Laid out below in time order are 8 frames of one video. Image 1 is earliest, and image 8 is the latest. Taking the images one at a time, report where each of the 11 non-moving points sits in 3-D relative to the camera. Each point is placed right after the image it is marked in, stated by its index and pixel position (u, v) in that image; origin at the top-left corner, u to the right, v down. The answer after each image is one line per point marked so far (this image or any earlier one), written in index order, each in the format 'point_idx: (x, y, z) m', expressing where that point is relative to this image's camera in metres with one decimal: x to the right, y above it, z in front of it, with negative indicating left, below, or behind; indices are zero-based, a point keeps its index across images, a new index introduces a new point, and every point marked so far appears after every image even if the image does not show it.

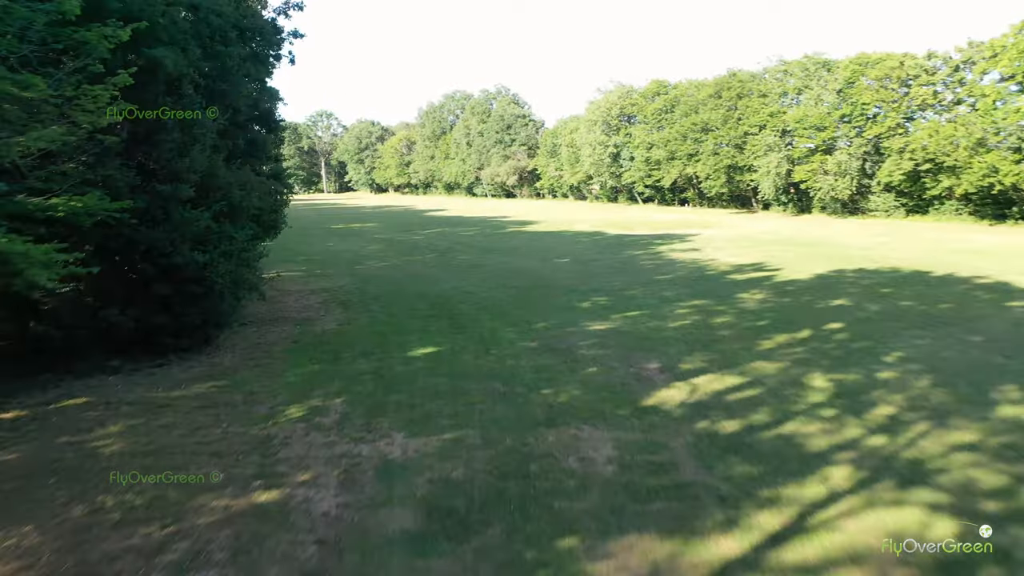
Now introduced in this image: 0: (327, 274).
0: (-3.8, +0.2, +17.3) m
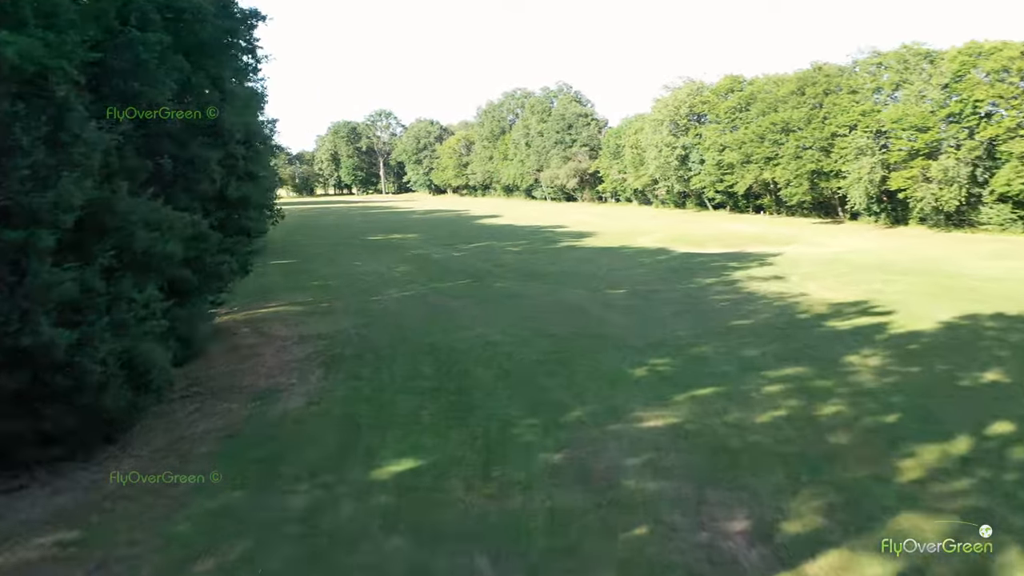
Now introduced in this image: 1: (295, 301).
0: (-3.1, -0.4, +14.4) m
1: (-4.1, -0.3, +15.6) m
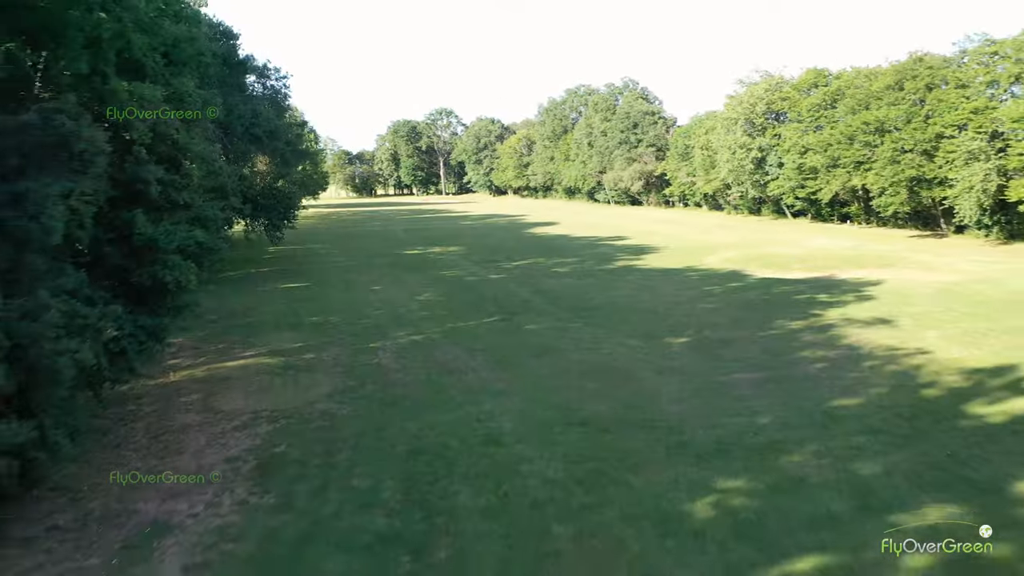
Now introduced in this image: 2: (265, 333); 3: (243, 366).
0: (-2.8, -1.1, +11.5) m
1: (-3.6, -0.9, +12.7) m
2: (-4.2, -0.8, +14.0) m
3: (-3.8, -1.1, +11.7) m
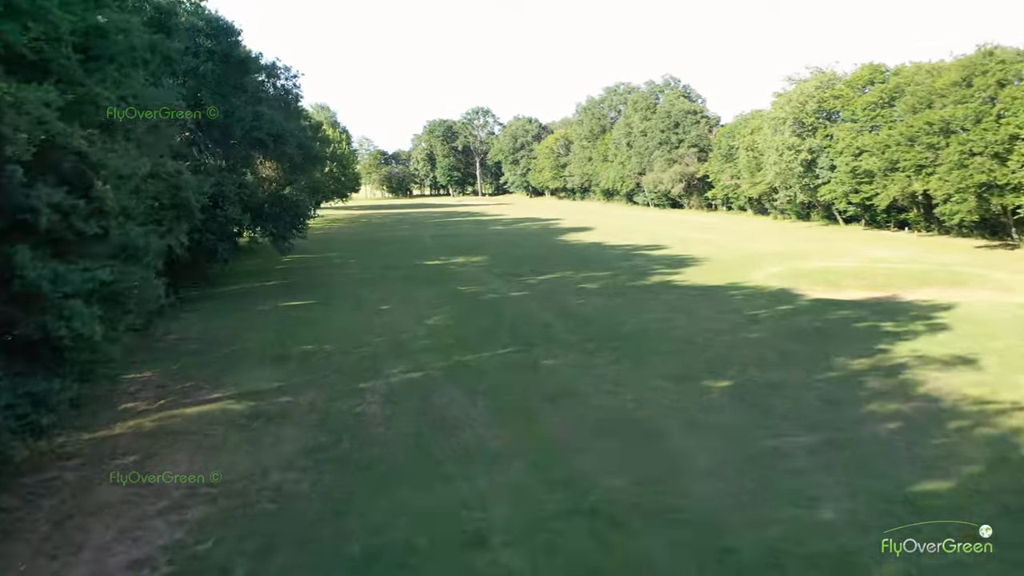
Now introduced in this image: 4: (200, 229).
0: (-2.7, -1.5, +9.7) m
1: (-3.5, -1.4, +11.0) m
2: (-4.0, -1.2, +12.3) m
3: (-3.7, -1.5, +10.0) m
4: (-6.5, +1.2, +17.3) m
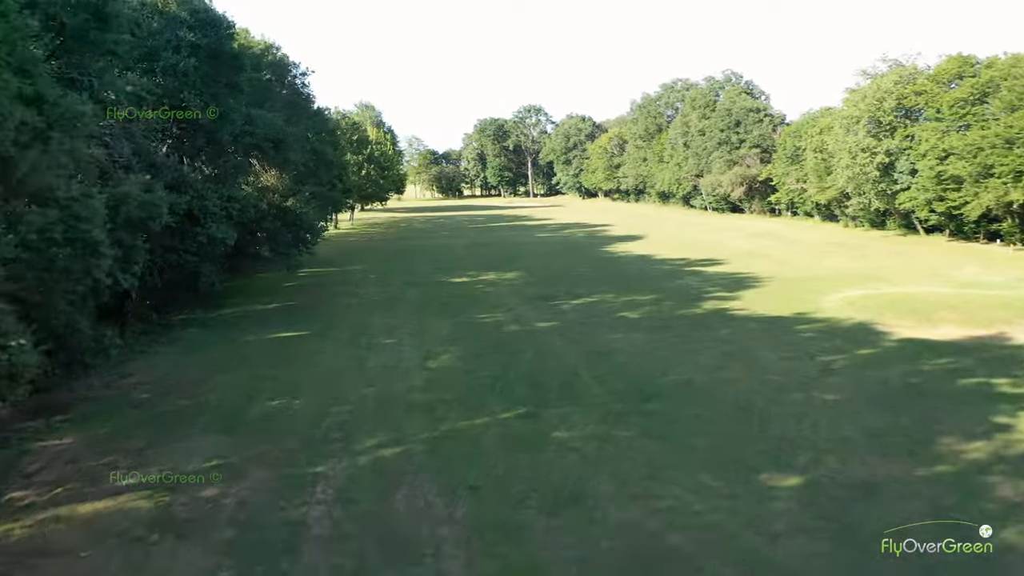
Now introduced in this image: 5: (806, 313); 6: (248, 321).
0: (-2.8, -2.1, +7.3) m
1: (-3.5, -1.9, +8.6) m
2: (-3.9, -1.8, +9.9) m
3: (-3.8, -2.1, +7.6) m
4: (-6.1, +0.7, +15.0) m
5: (+6.2, -0.5, +17.3) m
6: (-5.5, -0.7, +17.3) m
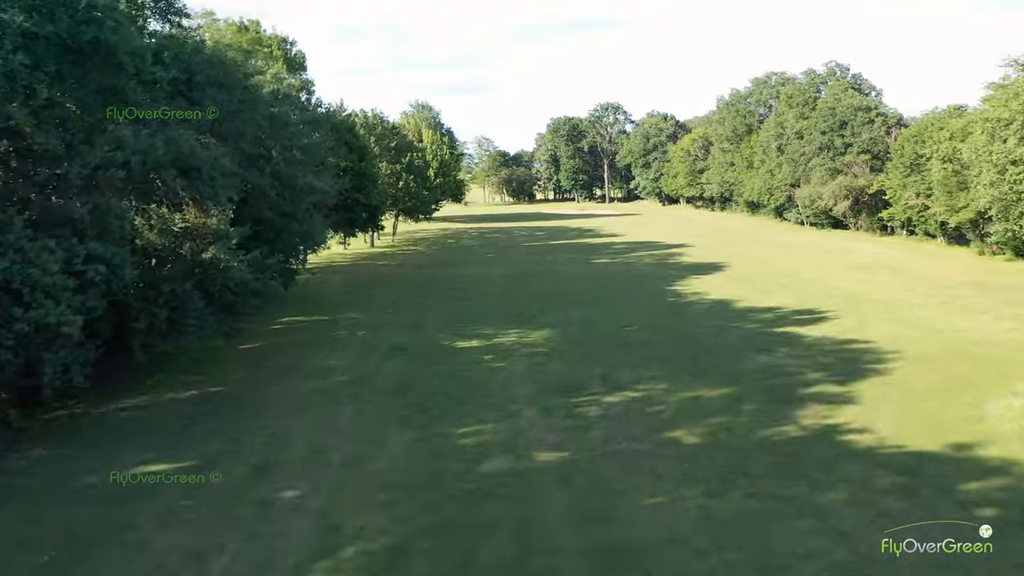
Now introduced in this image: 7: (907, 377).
0: (-4.0, -3.6, +1.9) m
1: (-4.5, -3.4, +3.3) m
2: (-4.8, -3.2, +4.7) m
3: (-4.9, -3.5, +2.3) m
4: (-6.3, -0.7, +9.9) m
5: (+6.0, -2.1, +10.9) m
6: (-5.5, -2.0, +12.1) m
7: (+6.8, -1.5, +14.3) m
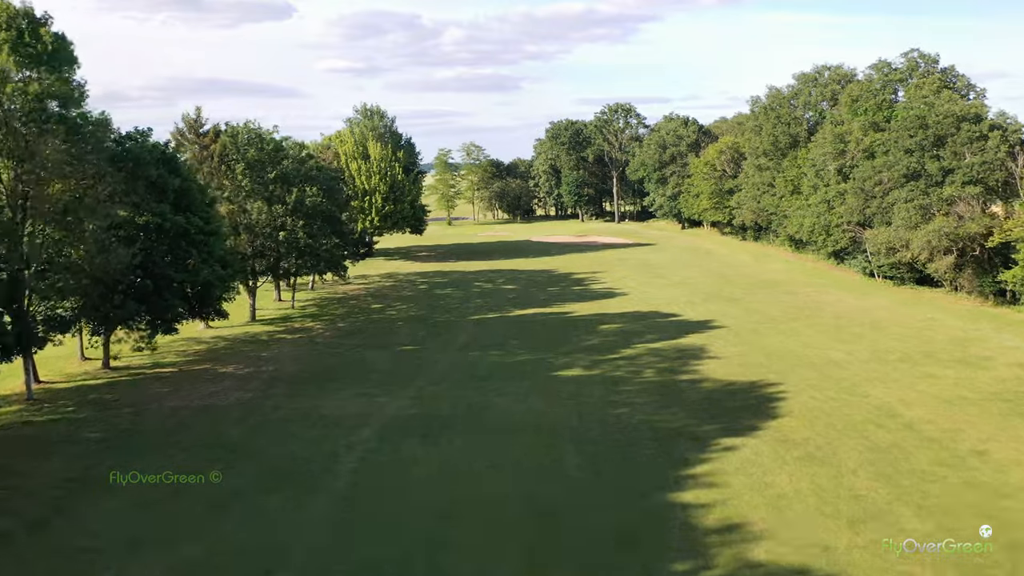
0: (-6.9, -6.8, -10.3) m
1: (-7.4, -6.5, -8.8) m
2: (-7.6, -6.3, -7.5) m
3: (-7.8, -6.7, -9.8) m
4: (-9.0, -3.8, -2.2) m
5: (+3.4, -5.2, -1.5) m
6: (-8.2, -5.2, 0.0) m
7: (+4.2, -4.7, +1.9) m
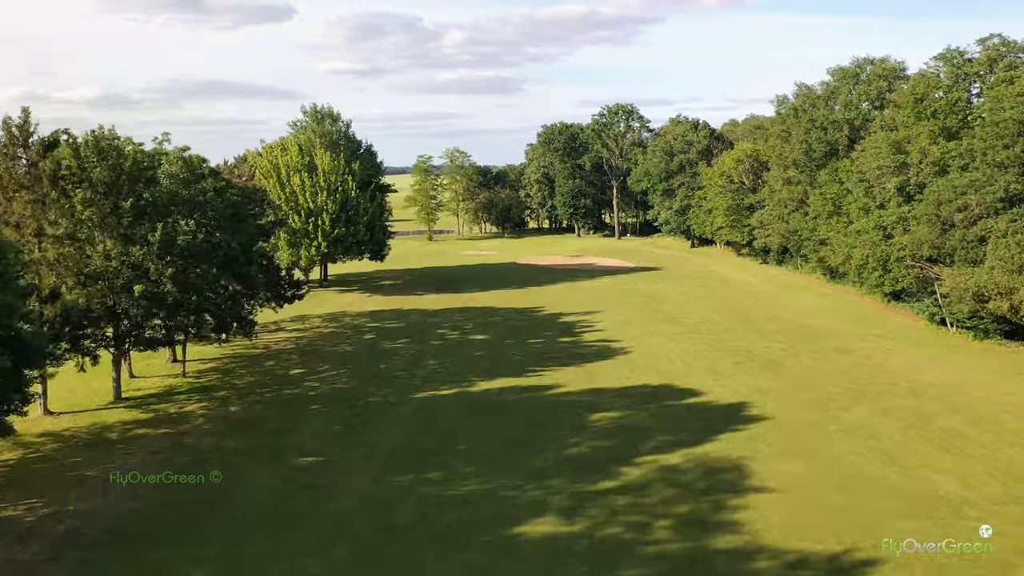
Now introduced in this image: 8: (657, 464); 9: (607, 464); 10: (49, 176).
0: (-7.9, -8.3, -17.6) m
1: (-8.4, -8.1, -16.2) m
2: (-8.7, -7.9, -14.8) m
3: (-8.9, -8.3, -17.2) m
4: (-10.0, -5.4, -9.5) m
5: (+2.3, -6.8, -8.9) m
6: (-9.2, -6.7, -7.4) m
7: (+3.2, -6.3, -5.5) m
8: (+2.7, -3.2, +15.2) m
9: (+1.8, -3.2, +15.3) m
10: (-9.7, +2.4, +17.6) m
